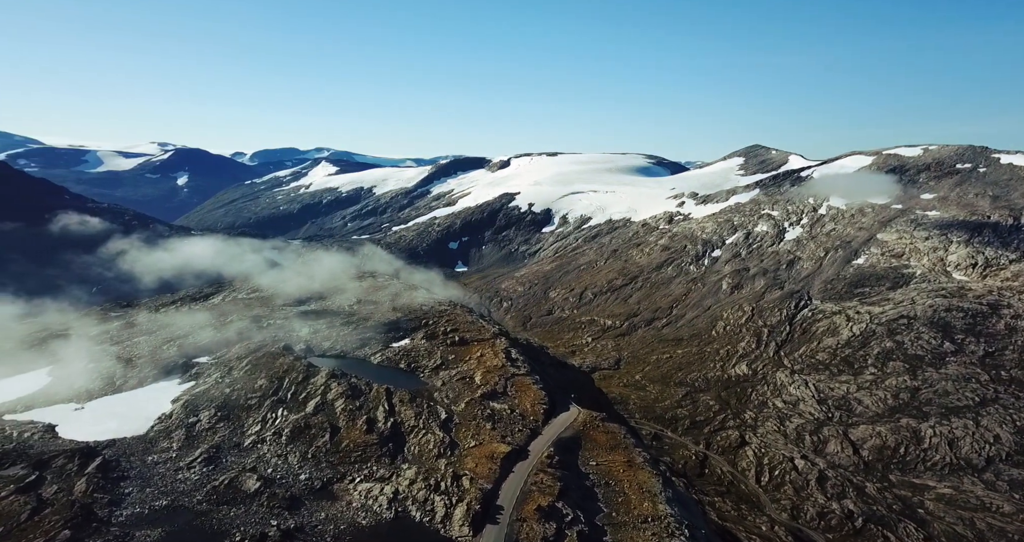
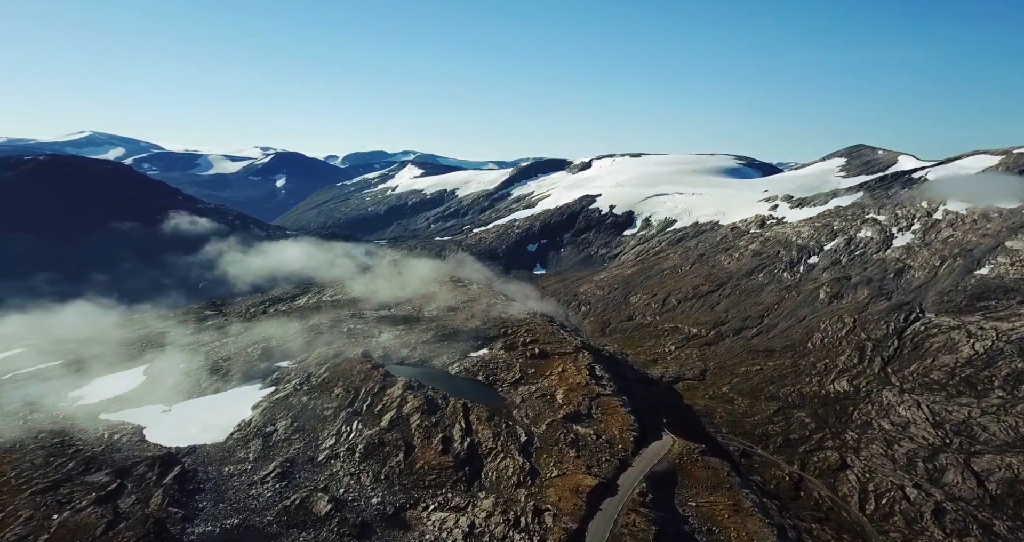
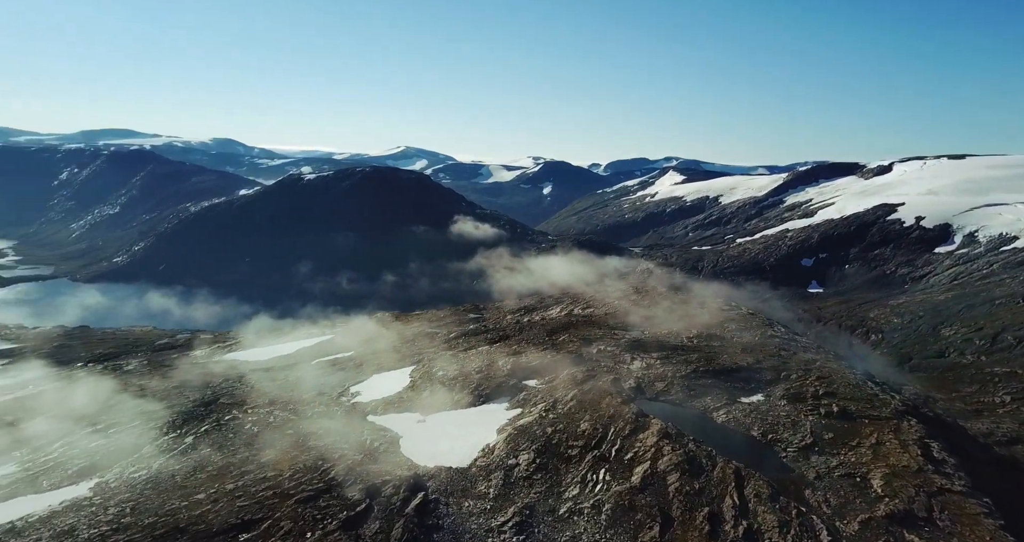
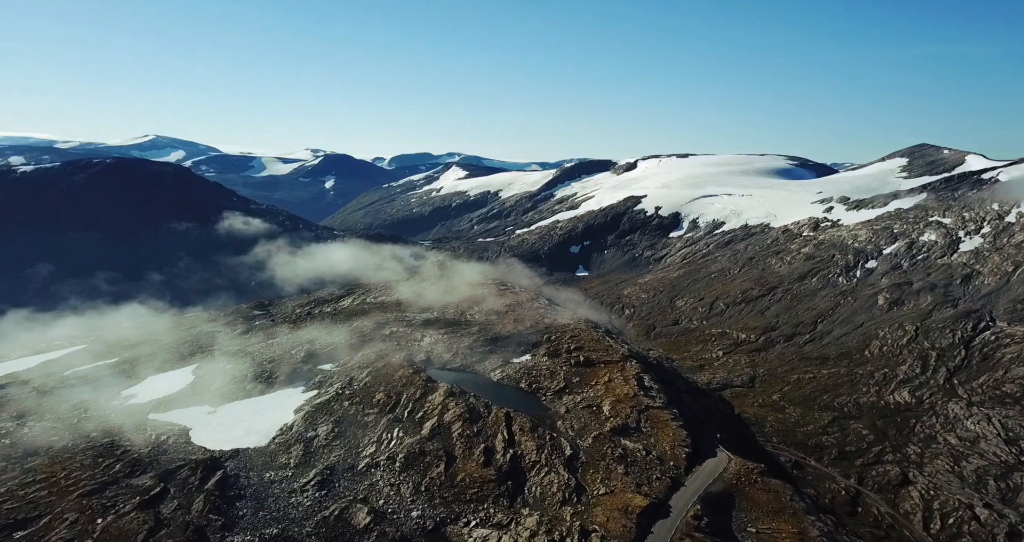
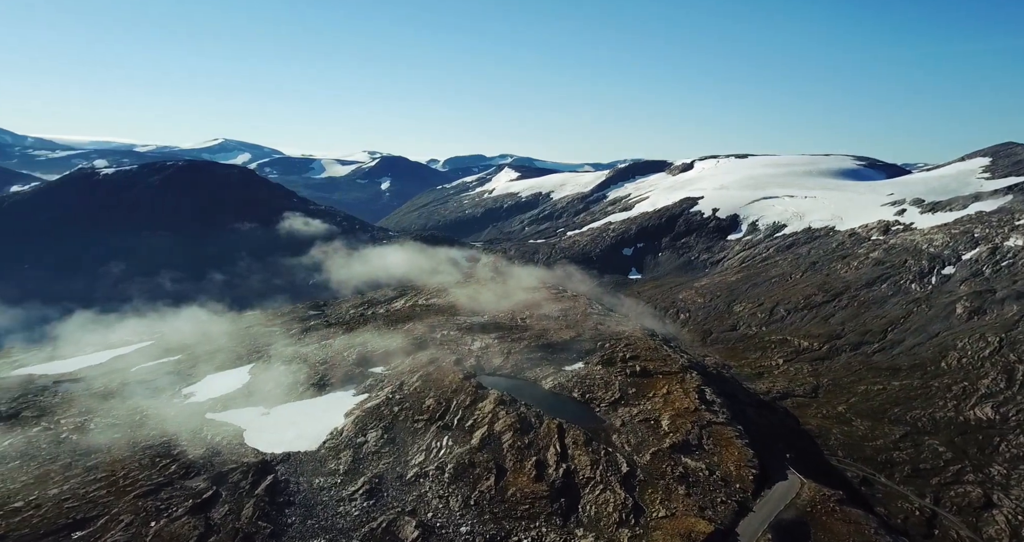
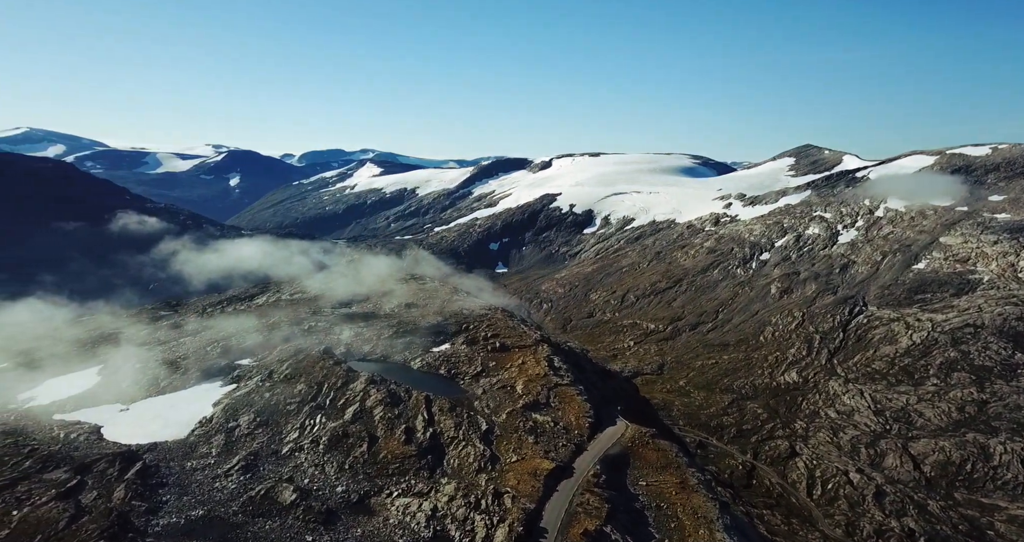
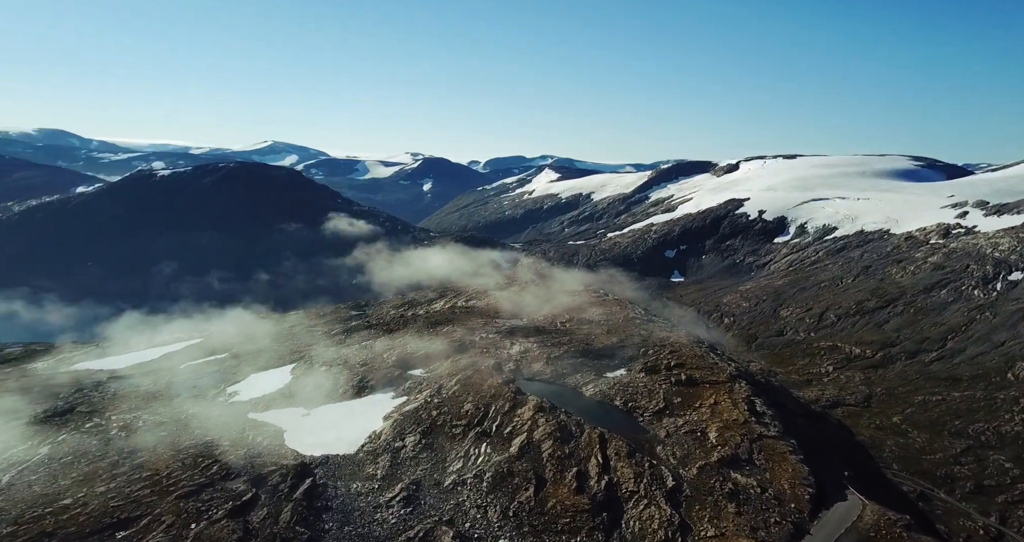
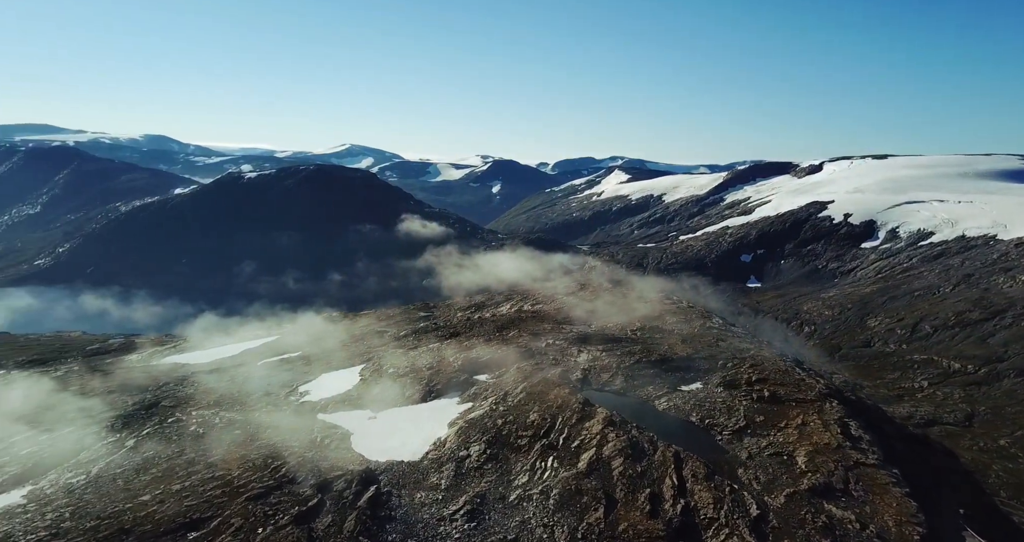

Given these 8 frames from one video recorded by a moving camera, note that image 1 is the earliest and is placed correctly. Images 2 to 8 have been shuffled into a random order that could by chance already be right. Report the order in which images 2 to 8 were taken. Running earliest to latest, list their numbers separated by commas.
6, 2, 4, 5, 7, 8, 3
